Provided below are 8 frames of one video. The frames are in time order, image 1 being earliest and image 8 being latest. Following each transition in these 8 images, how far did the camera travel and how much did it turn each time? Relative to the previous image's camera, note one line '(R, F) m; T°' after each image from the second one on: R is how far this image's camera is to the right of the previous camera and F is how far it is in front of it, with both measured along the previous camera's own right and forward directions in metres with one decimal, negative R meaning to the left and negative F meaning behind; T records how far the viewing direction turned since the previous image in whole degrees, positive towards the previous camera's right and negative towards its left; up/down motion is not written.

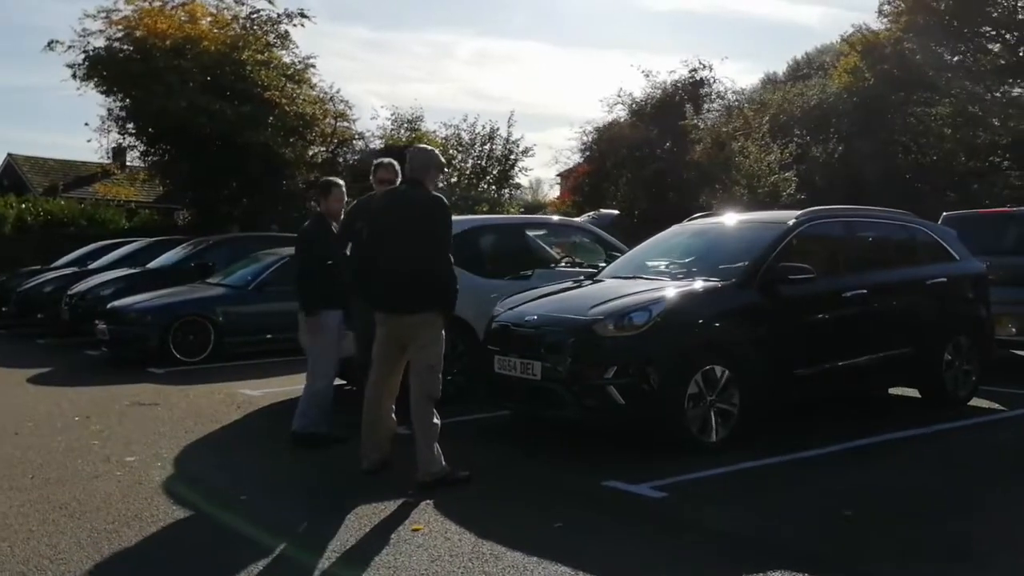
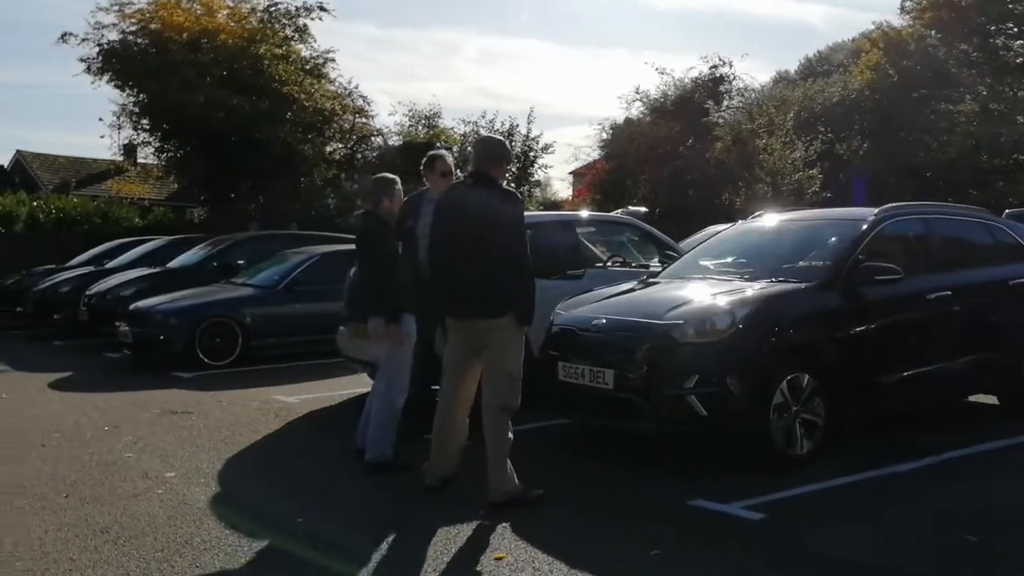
(-0.4, +0.6) m; 0°
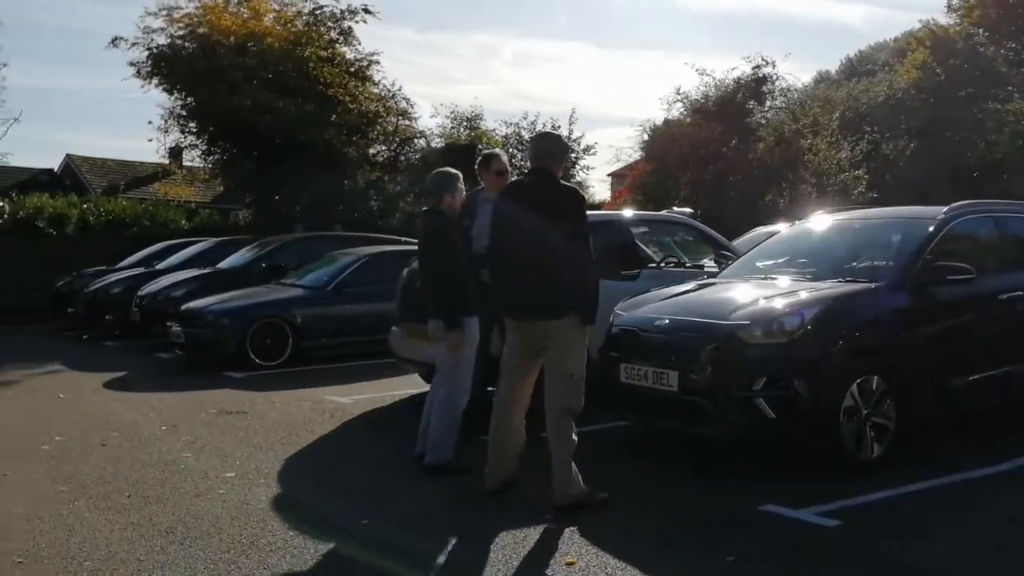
(-0.1, +0.1) m; -2°
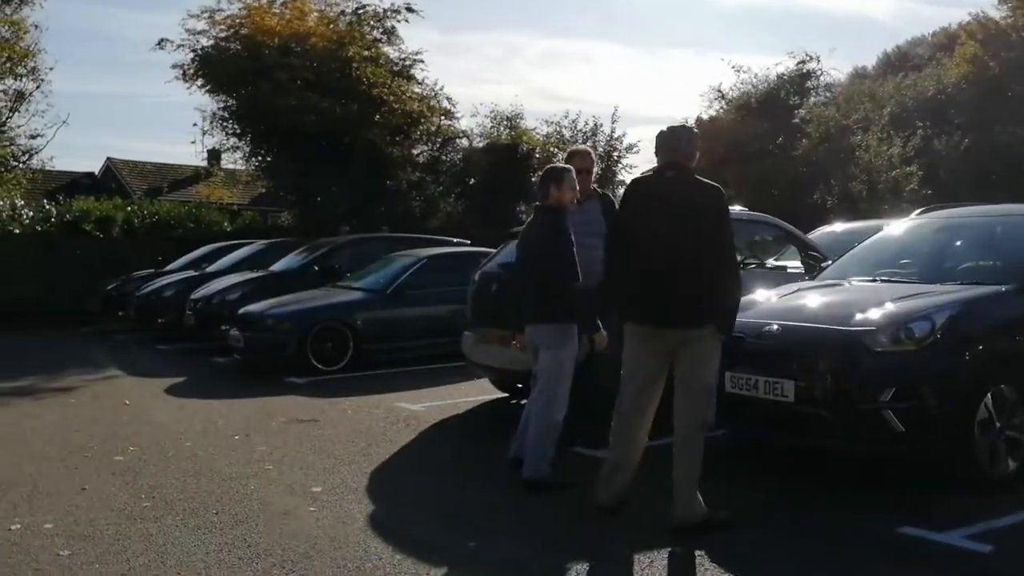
(-0.4, +0.4) m; -1°
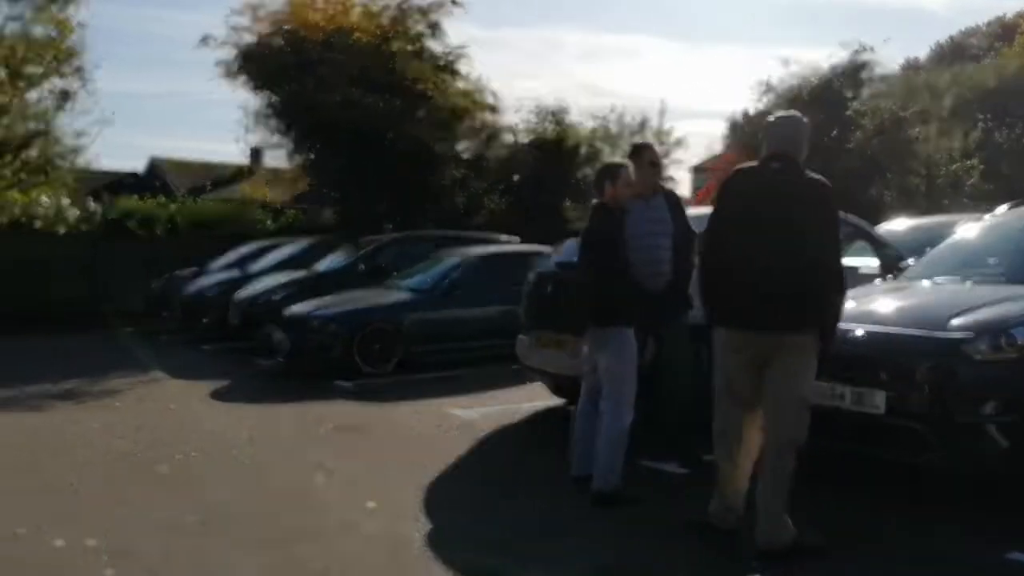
(-0.1, +0.5) m; -2°
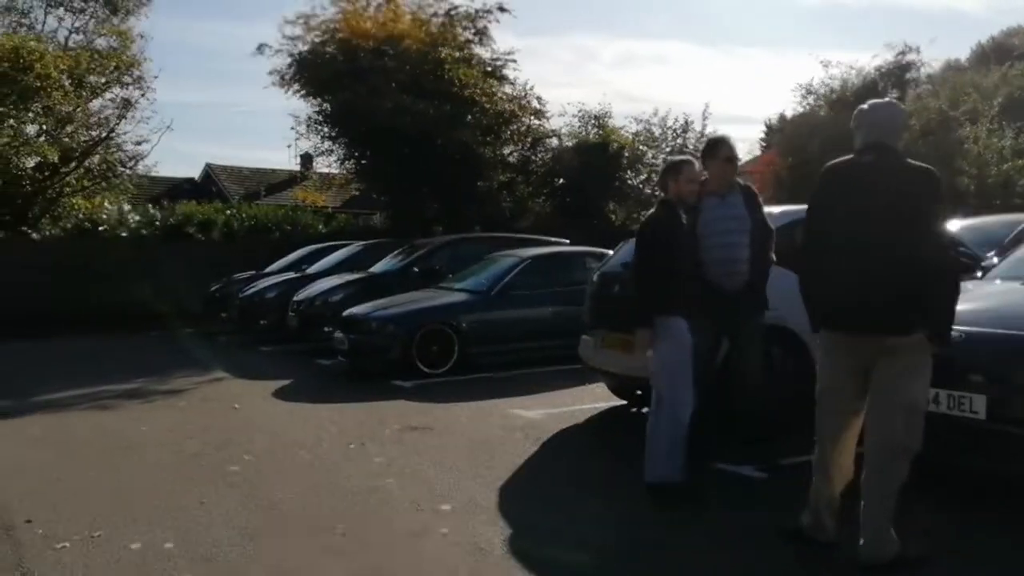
(-0.2, -0.1) m; -2°
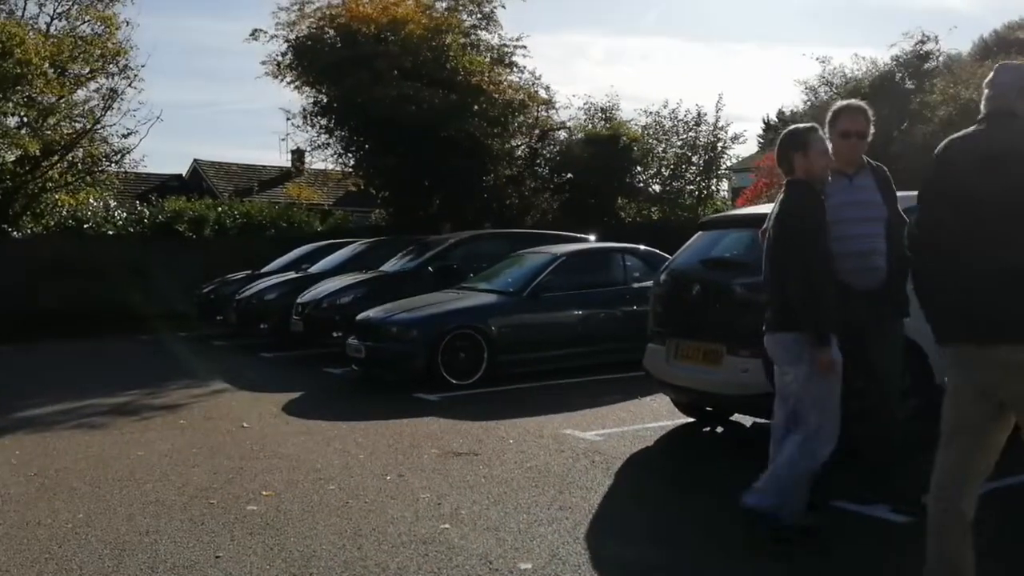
(-0.4, +1.2) m; 0°
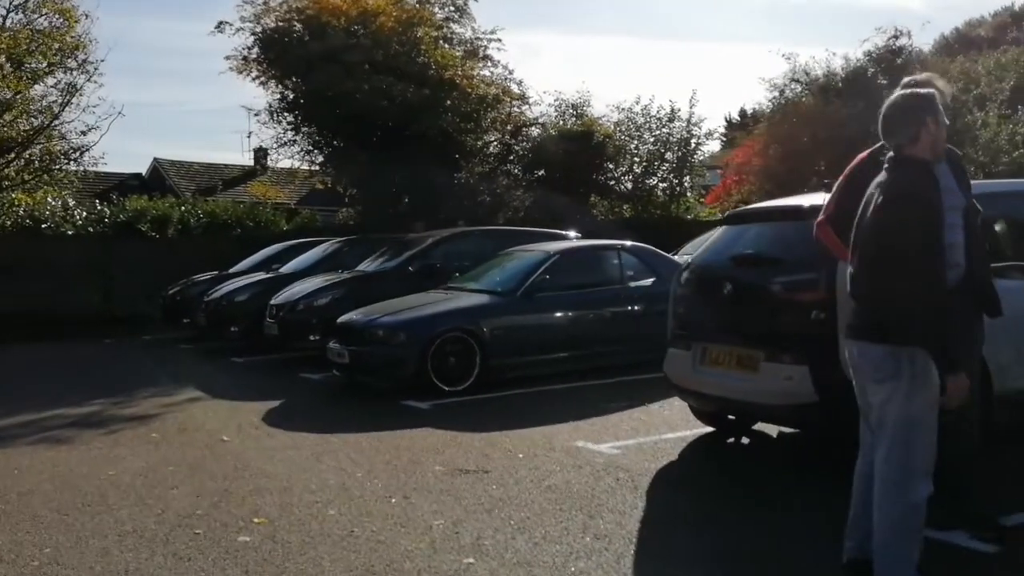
(-0.3, +0.6) m; +2°
